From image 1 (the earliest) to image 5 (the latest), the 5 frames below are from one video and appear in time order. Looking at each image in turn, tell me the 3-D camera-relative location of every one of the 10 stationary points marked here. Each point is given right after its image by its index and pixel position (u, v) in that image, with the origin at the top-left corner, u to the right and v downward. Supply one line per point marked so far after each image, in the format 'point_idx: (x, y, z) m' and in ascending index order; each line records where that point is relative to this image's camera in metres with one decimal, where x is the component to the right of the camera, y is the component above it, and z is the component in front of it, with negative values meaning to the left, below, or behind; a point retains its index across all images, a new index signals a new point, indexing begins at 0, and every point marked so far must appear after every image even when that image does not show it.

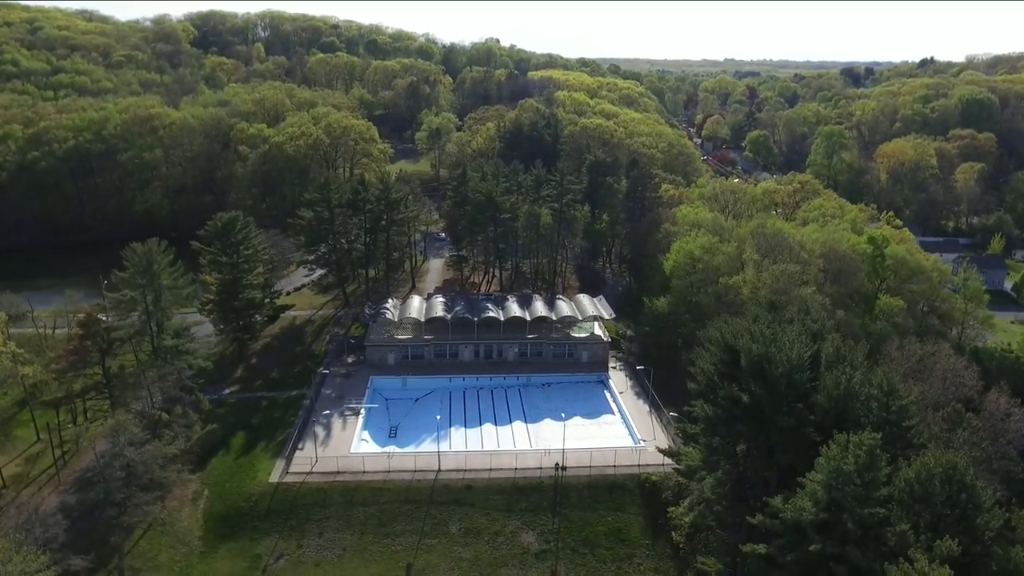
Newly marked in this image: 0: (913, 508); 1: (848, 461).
0: (+11.7, -6.4, +19.5) m
1: (+10.0, -5.1, +19.9) m
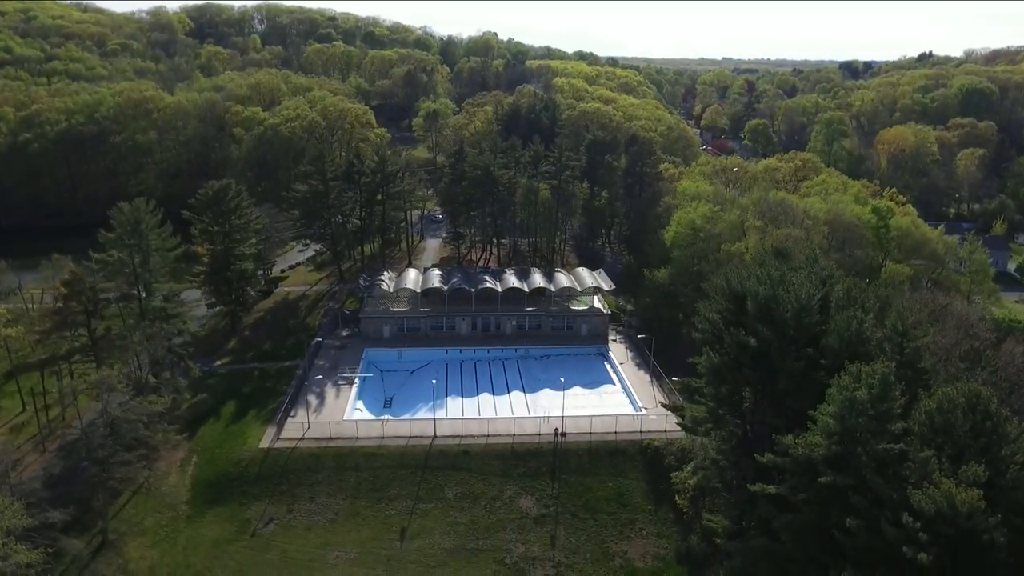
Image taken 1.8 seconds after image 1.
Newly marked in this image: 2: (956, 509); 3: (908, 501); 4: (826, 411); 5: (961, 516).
0: (+11.7, -4.2, +18.6) m
1: (+10.0, -2.9, +19.0) m
2: (+10.6, -5.3, +16.0) m
3: (+10.0, -5.4, +16.9) m
4: (+9.4, -3.6, +19.8) m
5: (+10.7, -5.4, +15.9) m
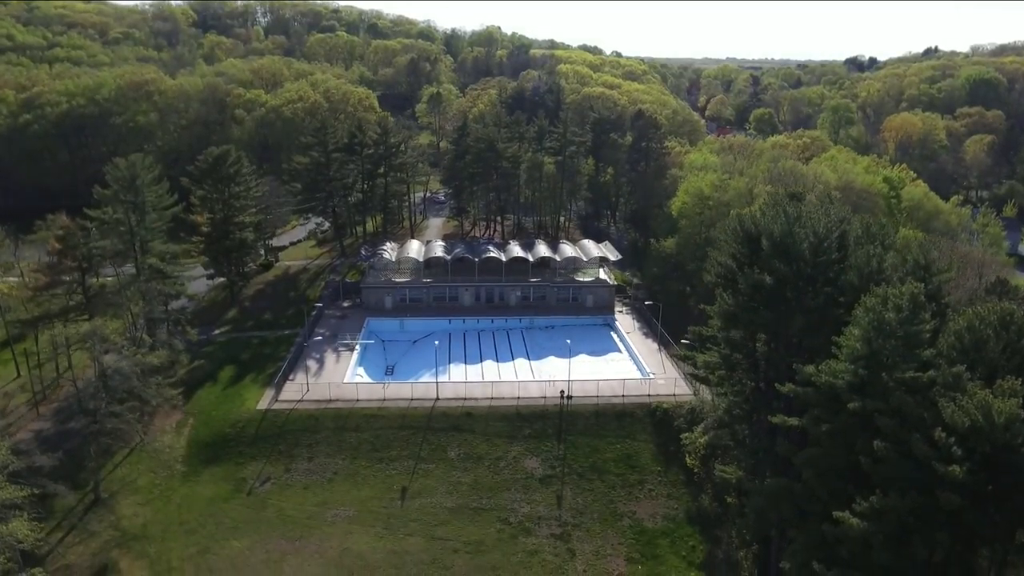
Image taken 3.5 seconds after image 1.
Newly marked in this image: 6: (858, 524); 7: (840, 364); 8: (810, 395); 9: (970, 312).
0: (+11.9, -1.9, +17.6) m
1: (+10.2, -0.6, +18.0) m
2: (+10.8, -3.0, +15.0) m
3: (+10.2, -3.1, +15.9) m
4: (+9.6, -1.3, +18.8) m
5: (+10.8, -3.1, +14.9) m
6: (+8.4, -5.8, +16.3) m
7: (+9.2, -2.1, +18.7) m
8: (+8.7, -3.1, +19.6) m
9: (+12.7, -0.7, +18.5) m
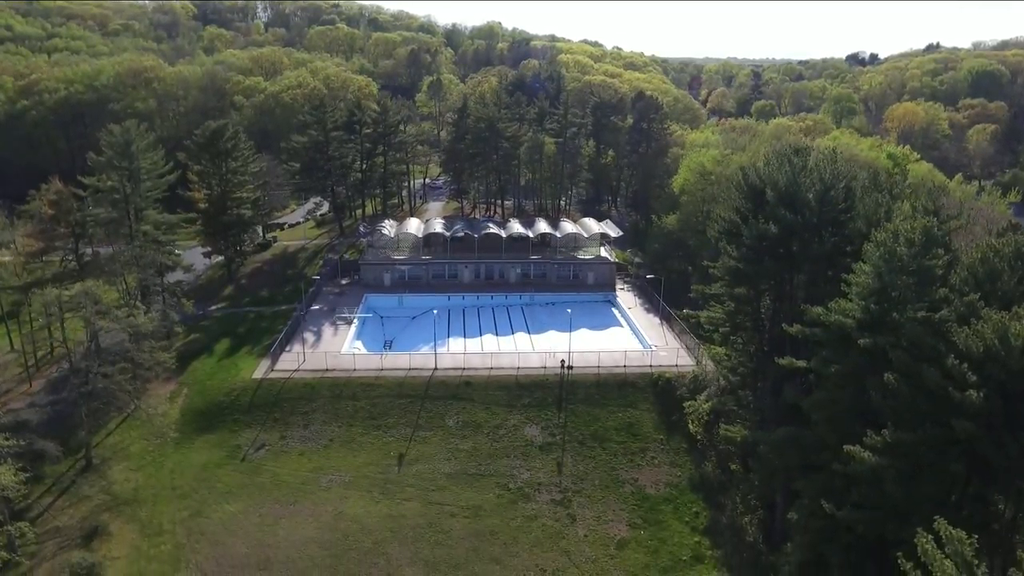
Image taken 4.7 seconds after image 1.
0: (+11.9, -0.2, +17.0) m
1: (+10.1, +1.1, +17.5) m
2: (+10.8, -1.2, +14.5) m
3: (+10.2, -1.3, +15.3) m
4: (+9.5, +0.4, +18.3) m
5: (+10.8, -1.4, +14.3) m
6: (+8.4, -4.0, +15.7) m
7: (+9.2, -0.4, +18.2) m
8: (+8.7, -1.4, +19.1) m
9: (+12.6, +1.0, +17.9) m
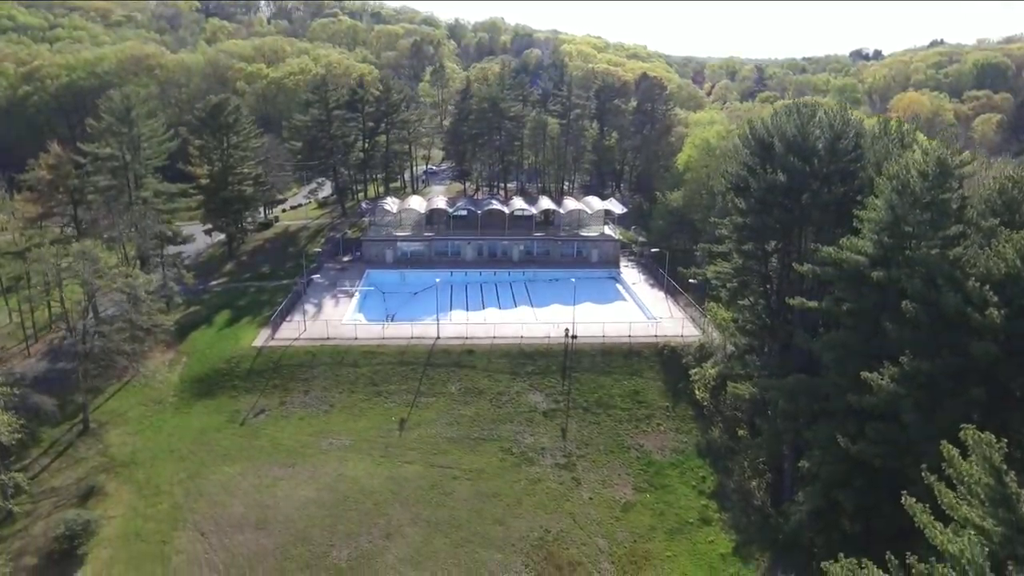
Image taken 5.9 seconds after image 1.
0: (+12.0, +1.5, +16.6) m
1: (+10.3, +2.8, +17.0) m
2: (+10.9, +0.5, +14.0) m
3: (+10.3, +0.4, +14.9) m
4: (+9.7, +2.1, +17.8) m
5: (+10.9, +0.3, +13.8) m
6: (+8.5, -2.3, +15.3) m
7: (+9.3, +1.3, +17.7) m
8: (+8.9, +0.3, +18.6) m
9: (+12.8, +2.7, +17.5) m
